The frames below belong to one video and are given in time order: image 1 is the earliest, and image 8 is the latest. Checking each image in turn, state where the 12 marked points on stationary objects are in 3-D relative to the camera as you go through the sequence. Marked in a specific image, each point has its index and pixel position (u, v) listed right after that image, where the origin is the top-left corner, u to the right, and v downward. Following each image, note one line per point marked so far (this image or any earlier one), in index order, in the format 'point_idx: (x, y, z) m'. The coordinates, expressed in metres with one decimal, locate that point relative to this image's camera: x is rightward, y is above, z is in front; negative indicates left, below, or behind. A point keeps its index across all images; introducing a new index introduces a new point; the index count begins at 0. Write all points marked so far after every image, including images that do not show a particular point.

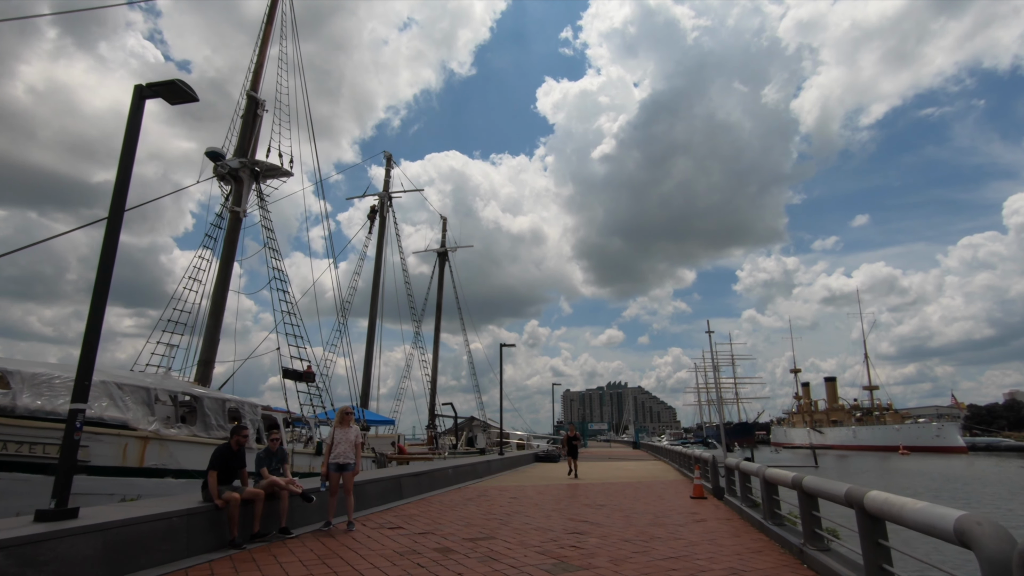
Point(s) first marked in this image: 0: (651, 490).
0: (+3.3, -4.8, +12.9) m
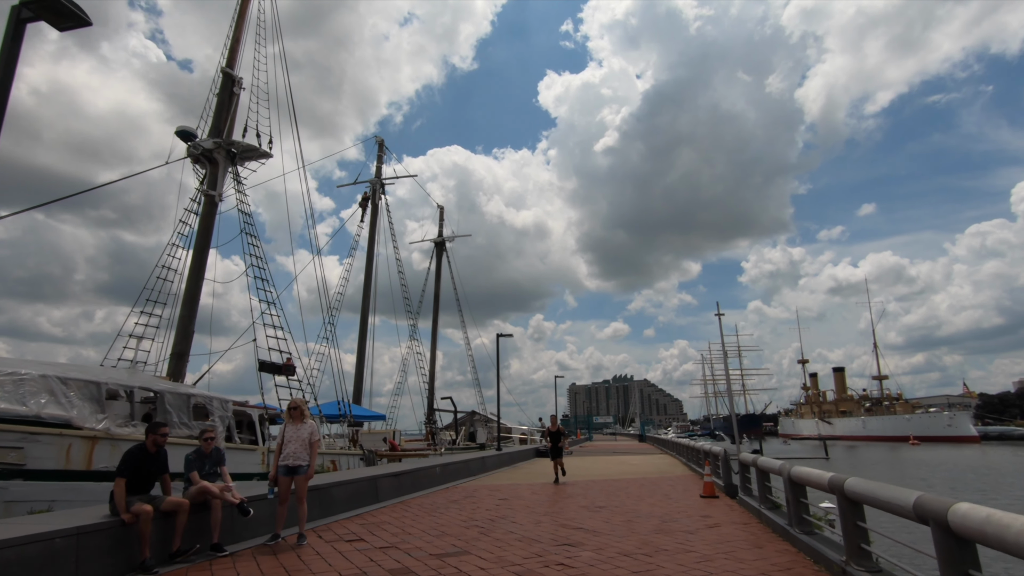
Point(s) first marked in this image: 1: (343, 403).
0: (+3.1, -4.4, +11.8) m
1: (-6.3, -4.2, +19.8) m
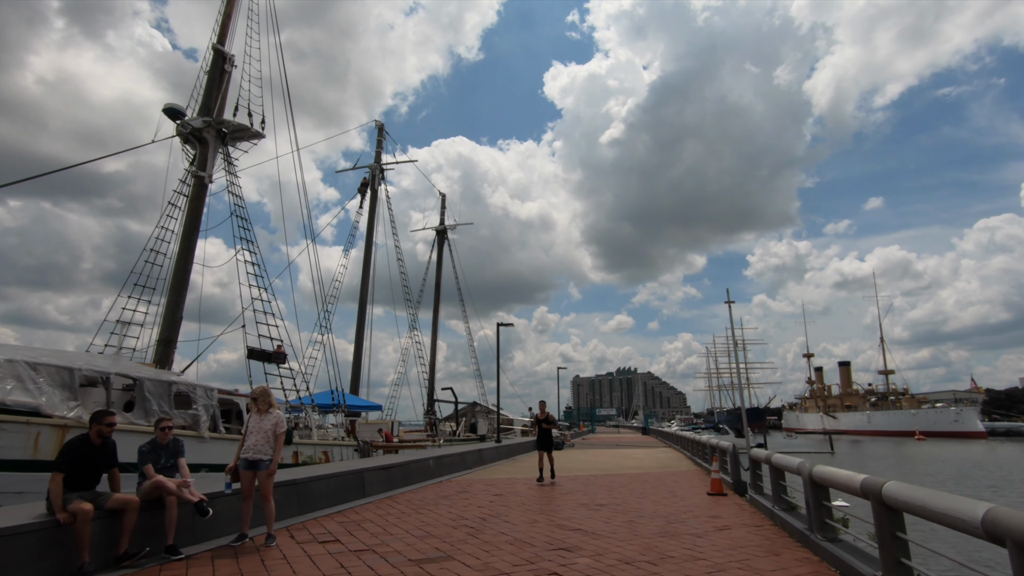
0: (+3.1, -4.1, +11.2) m
1: (-6.3, -3.7, +19.3) m
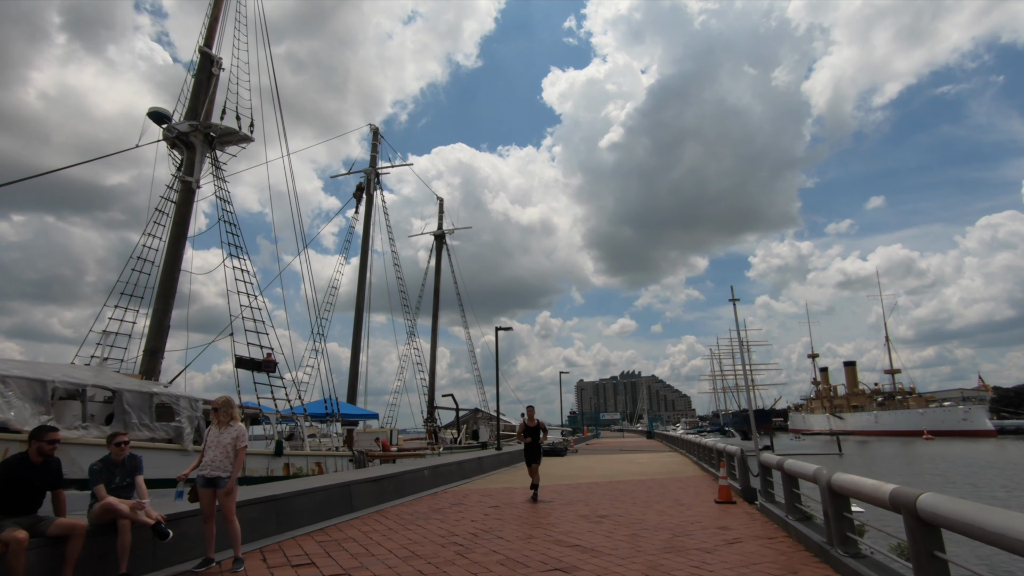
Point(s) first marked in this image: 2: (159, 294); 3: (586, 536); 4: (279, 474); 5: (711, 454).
0: (+3.0, -4.1, +10.7) m
1: (-6.3, -4.0, +18.8) m
2: (-9.6, -0.2, +14.6) m
3: (+0.9, -3.1, +6.7) m
4: (-5.6, -4.5, +12.9) m
5: (+5.7, -4.7, +15.3) m
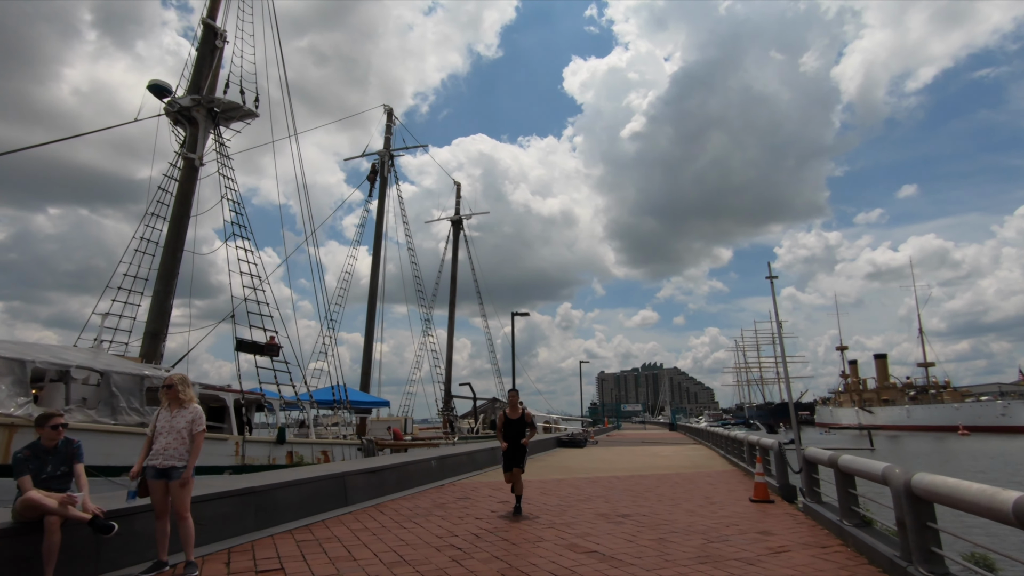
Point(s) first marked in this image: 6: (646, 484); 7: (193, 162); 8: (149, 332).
0: (+3.2, -3.6, +9.7) m
1: (-5.7, -3.4, +18.2) m
2: (-9.2, +0.3, +14.1) m
3: (+1.0, -2.7, +5.8) m
4: (-5.3, -4.0, +12.3) m
5: (+6.1, -4.2, +14.3) m
6: (+2.6, -3.8, +10.4) m
7: (-8.8, +3.5, +14.9) m
8: (-9.1, -1.1, +13.4) m
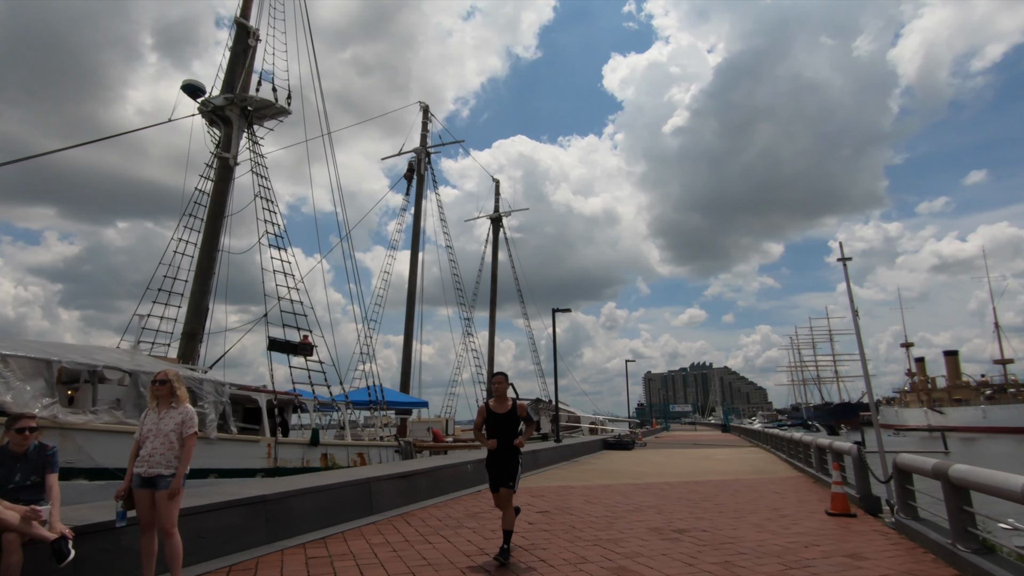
0: (+3.9, -3.4, +8.7) m
1: (-4.4, -3.3, +17.9) m
2: (-8.2, +0.3, +14.0) m
3: (+1.4, -2.5, +5.0) m
4: (-4.3, -3.9, +11.9) m
5: (+7.1, -3.9, +13.0) m
6: (+3.3, -3.6, +9.4) m
7: (-7.8, +3.5, +14.8) m
8: (-8.1, -1.1, +13.4) m
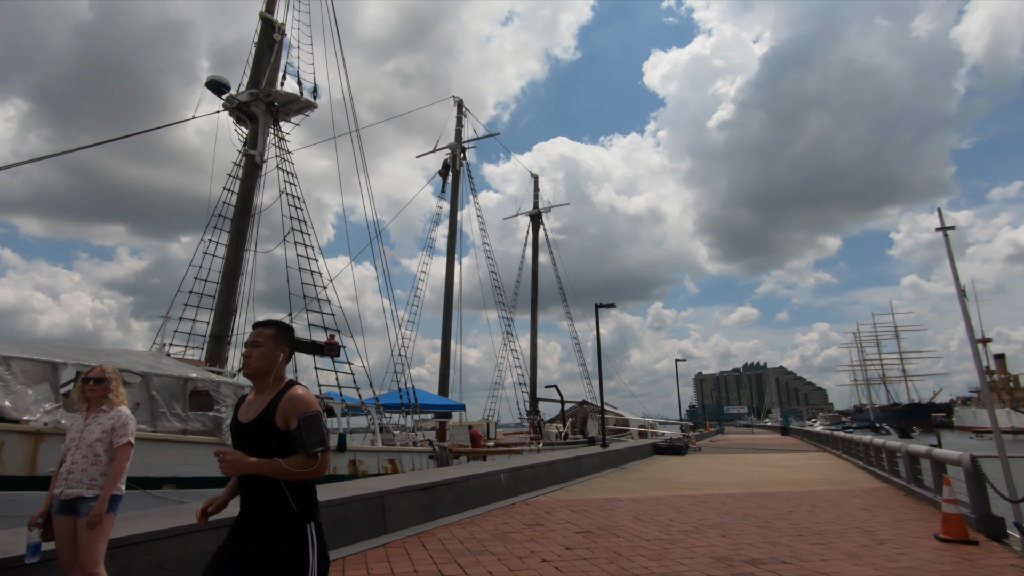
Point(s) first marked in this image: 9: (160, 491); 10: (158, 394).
0: (+4.5, -3.1, +7.3) m
1: (-3.1, -3.3, +17.1) m
2: (-7.3, +0.3, +13.7) m
3: (+1.6, -2.3, +3.8) m
4: (-3.5, -3.9, +11.2) m
5: (+8.0, -3.6, +11.3) m
6: (+3.9, -3.3, +8.1) m
7: (-6.9, +3.5, +14.5) m
8: (-7.2, -1.1, +13.0) m
9: (-5.4, -3.1, +8.3) m
10: (-5.8, -1.7, +8.8) m
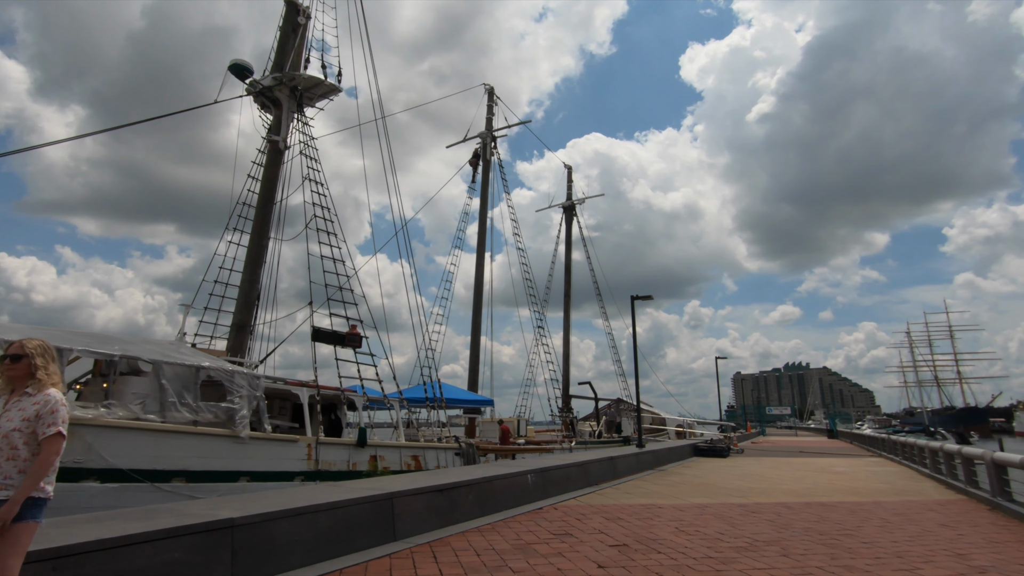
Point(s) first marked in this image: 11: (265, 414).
0: (+4.8, -2.9, +6.3) m
1: (-2.1, -3.0, +16.6) m
2: (-6.6, +0.6, +13.3) m
3: (+1.7, -2.1, +3.0) m
4: (-2.9, -3.6, +10.7) m
5: (+8.5, -3.3, +10.1) m
6: (+4.3, -3.1, +7.1) m
7: (-6.1, +3.8, +14.1) m
8: (-6.5, -0.9, +12.7) m
9: (-5.0, -2.9, +7.9) m
10: (-5.3, -1.5, +8.4) m
11: (-4.3, -2.2, +9.5) m
